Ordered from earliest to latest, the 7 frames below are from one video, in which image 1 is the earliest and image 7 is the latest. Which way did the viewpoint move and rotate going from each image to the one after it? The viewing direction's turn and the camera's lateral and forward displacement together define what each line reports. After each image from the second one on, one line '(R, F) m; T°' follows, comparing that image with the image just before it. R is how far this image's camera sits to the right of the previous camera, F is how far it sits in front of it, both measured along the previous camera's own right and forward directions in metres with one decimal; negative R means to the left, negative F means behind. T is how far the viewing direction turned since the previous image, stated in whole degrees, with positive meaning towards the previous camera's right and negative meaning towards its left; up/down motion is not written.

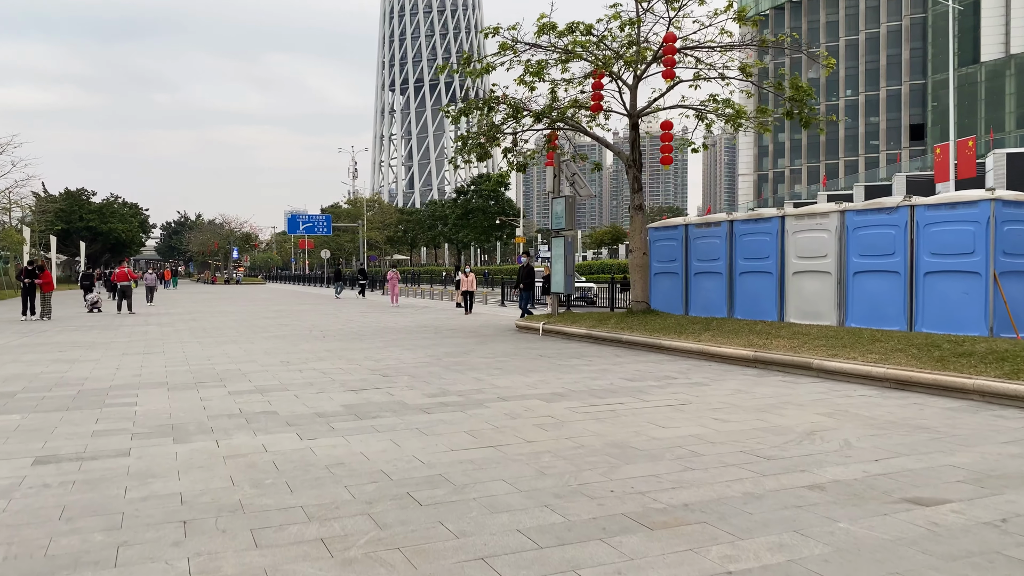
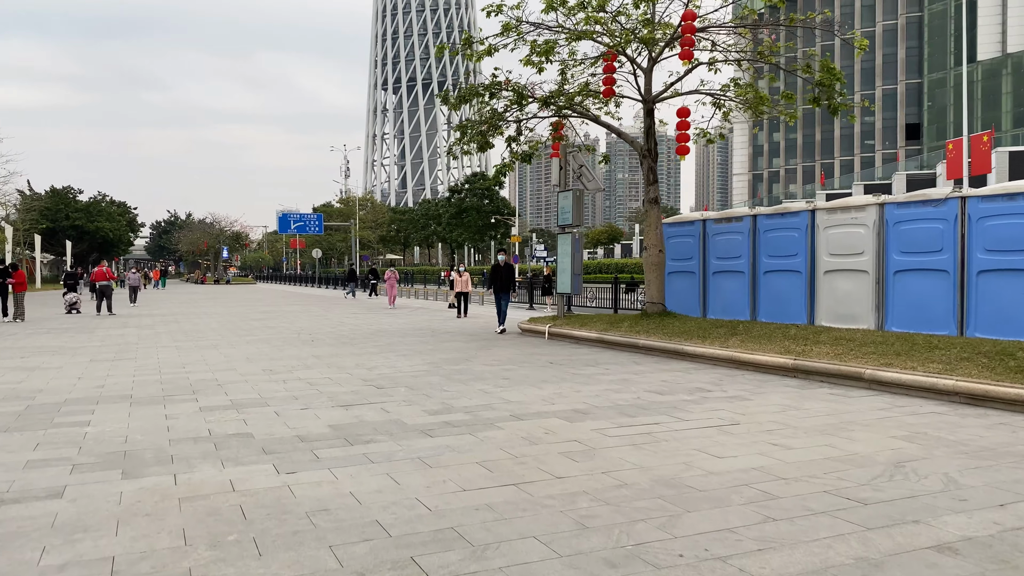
(-0.2, +1.2) m; +1°
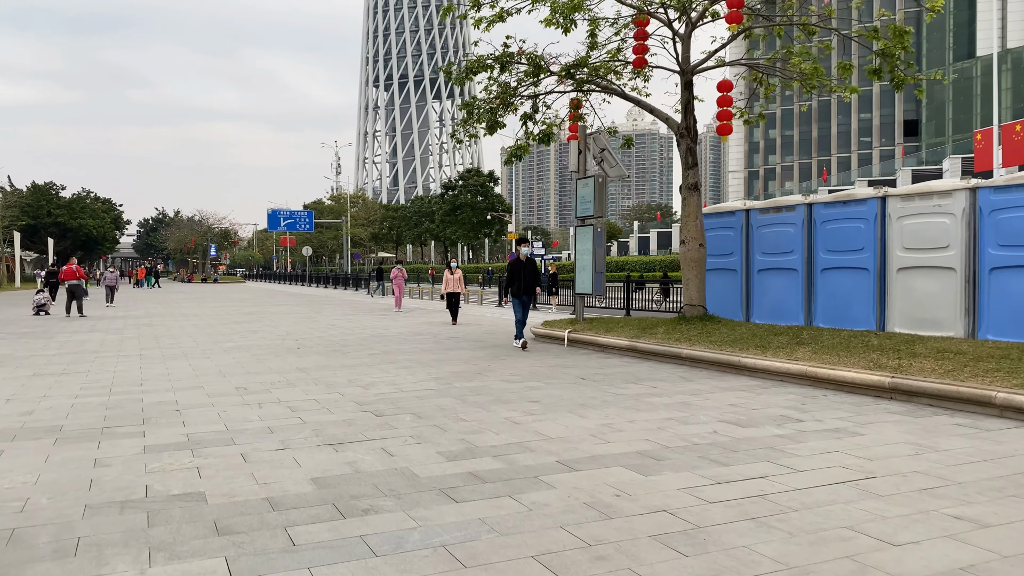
(-0.4, +1.9) m; +1°
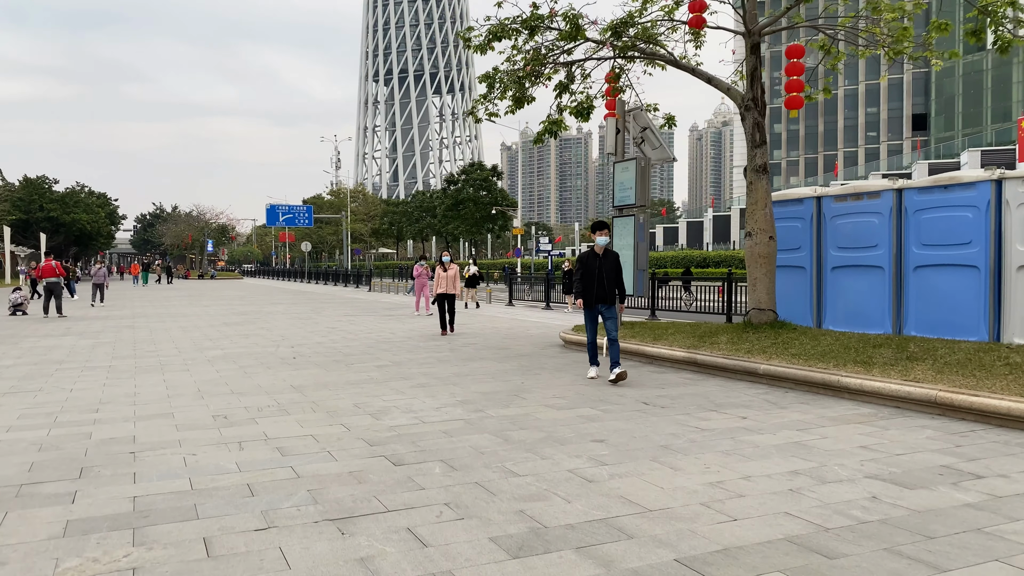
(-0.5, +1.9) m; 0°
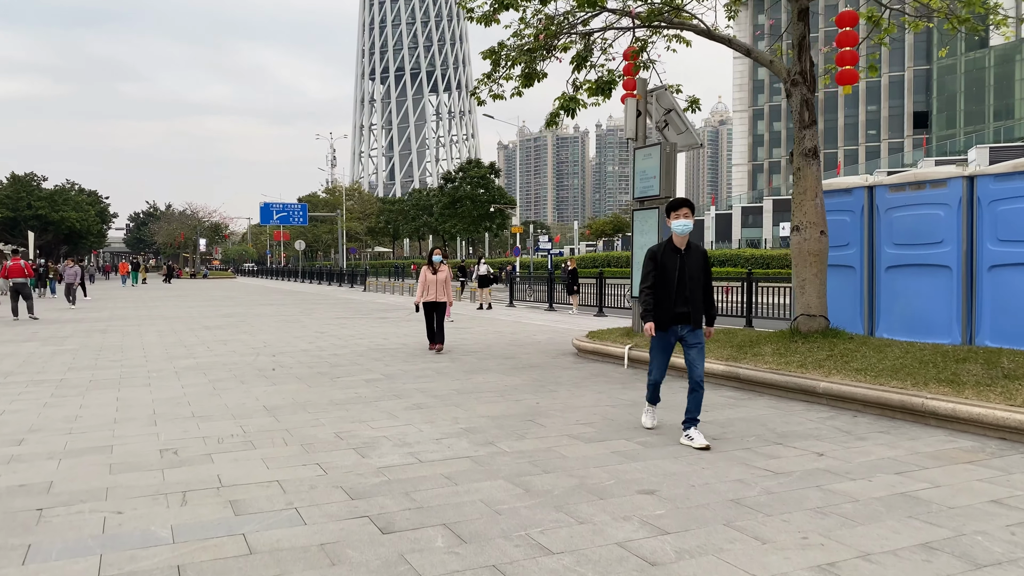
(-0.2, +1.4) m; 0°
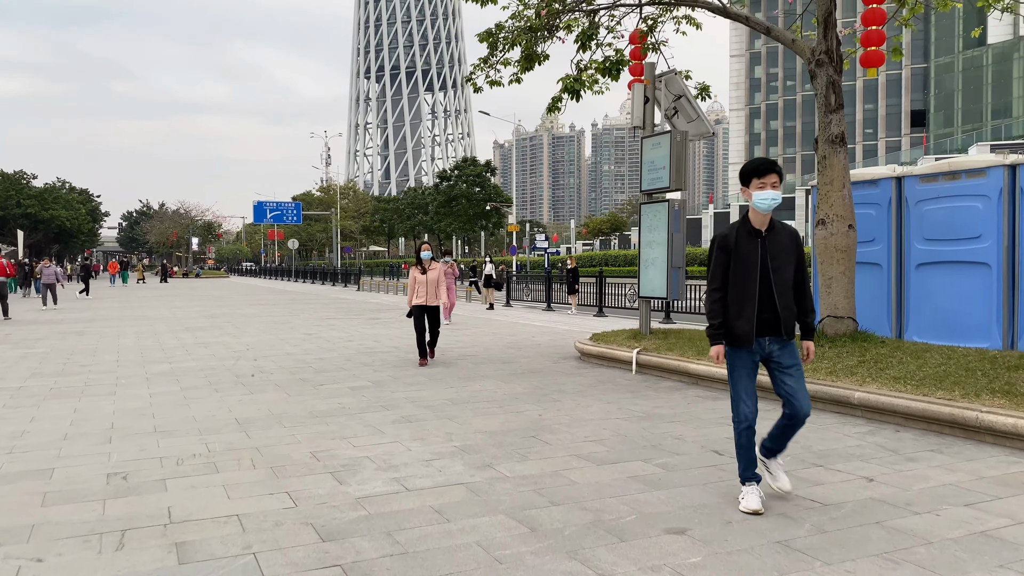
(0.0, +0.8) m; 0°
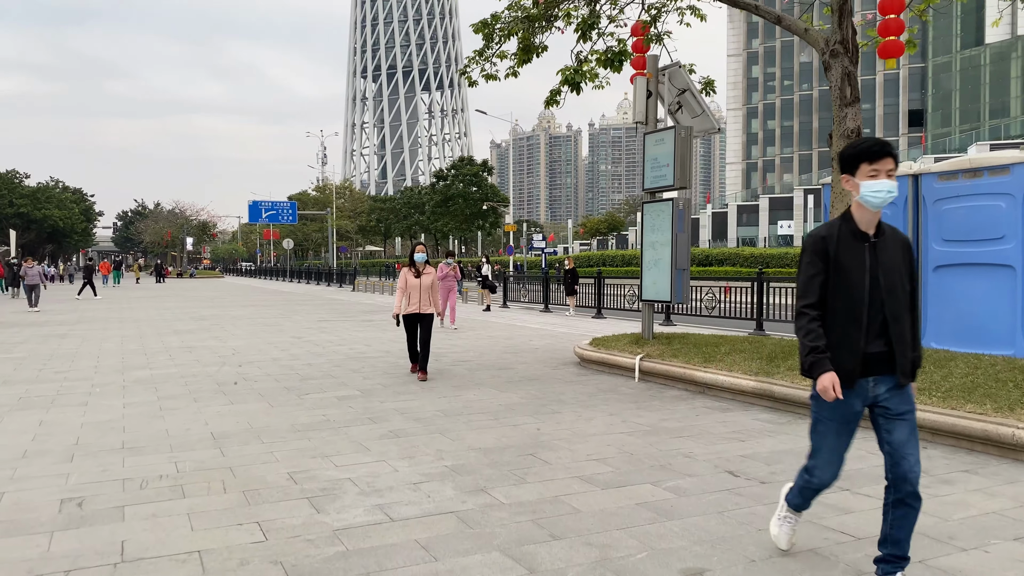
(0.0, +0.5) m; 0°
